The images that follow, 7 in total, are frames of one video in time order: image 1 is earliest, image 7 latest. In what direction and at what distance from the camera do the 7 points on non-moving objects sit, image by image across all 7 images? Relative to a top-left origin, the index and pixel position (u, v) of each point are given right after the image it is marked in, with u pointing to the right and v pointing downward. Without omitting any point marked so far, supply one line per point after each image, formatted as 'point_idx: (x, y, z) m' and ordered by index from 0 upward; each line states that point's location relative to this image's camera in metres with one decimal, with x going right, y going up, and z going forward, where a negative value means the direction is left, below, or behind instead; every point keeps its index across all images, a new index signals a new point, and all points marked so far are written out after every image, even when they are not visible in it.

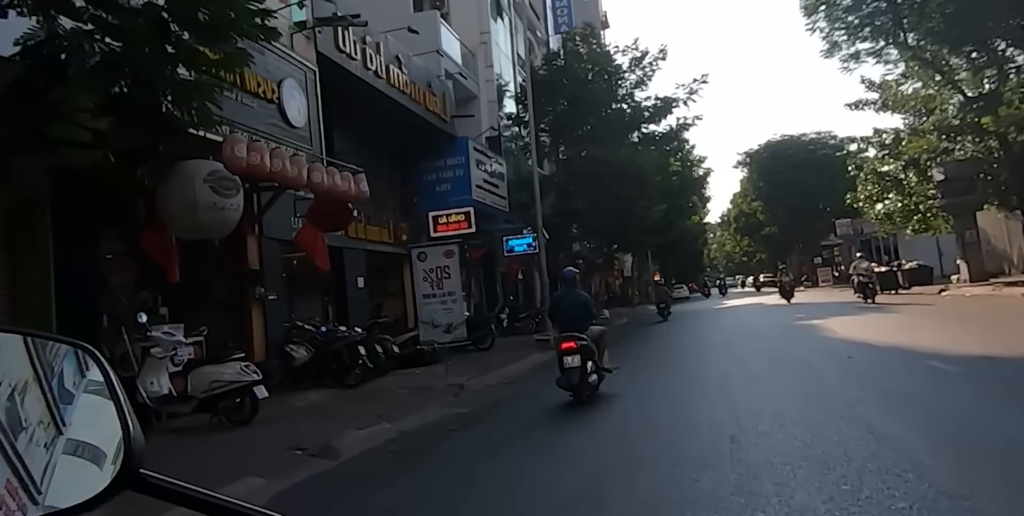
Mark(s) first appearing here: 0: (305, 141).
0: (-3.9, +2.2, +12.7) m
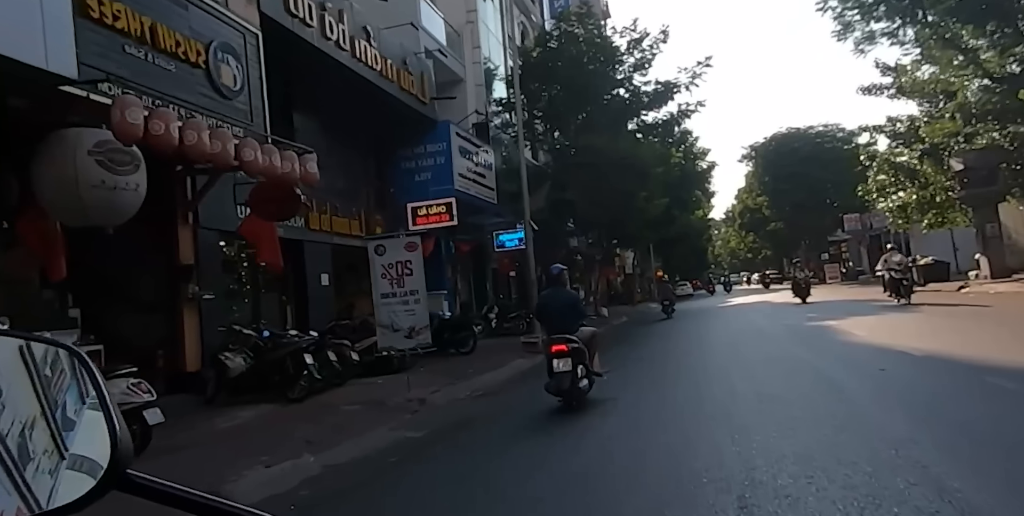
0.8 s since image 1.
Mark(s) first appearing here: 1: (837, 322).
0: (-4.4, +2.3, +10.9) m
1: (+9.3, -1.8, +19.3) m
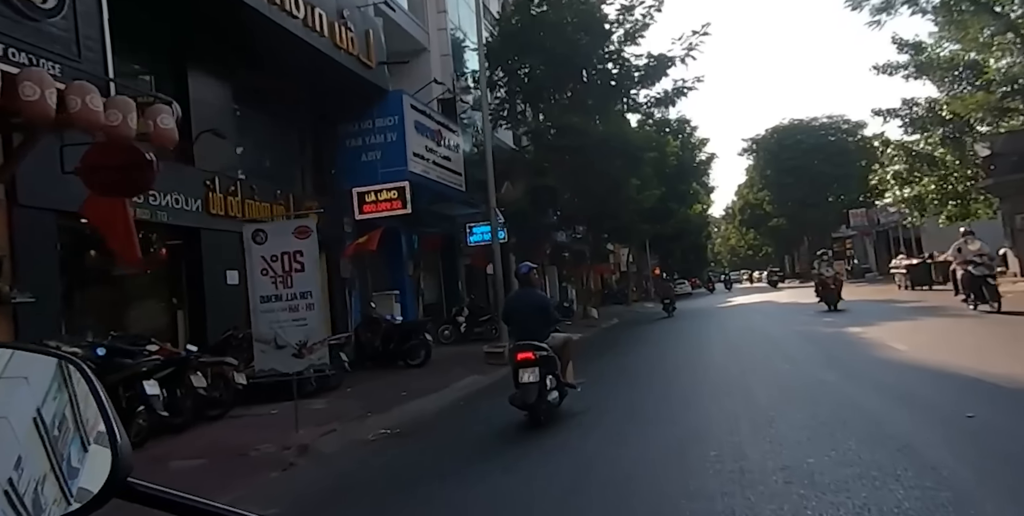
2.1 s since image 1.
0: (-5.3, +2.4, +7.9) m
1: (+8.4, -1.7, +16.3) m
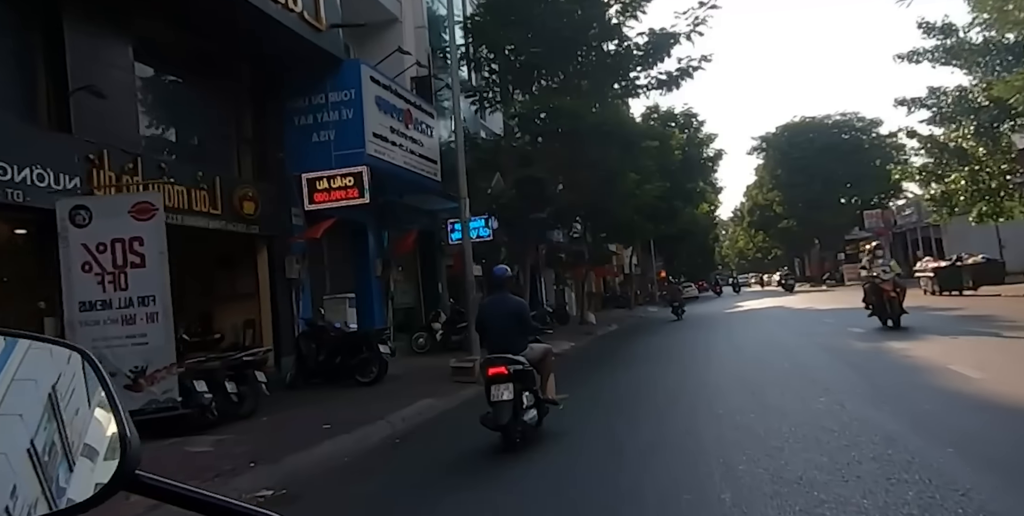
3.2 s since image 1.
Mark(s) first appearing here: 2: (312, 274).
0: (-5.9, +2.5, +5.4) m
1: (+7.8, -1.7, +13.7) m
2: (-4.7, -0.4, +15.9) m
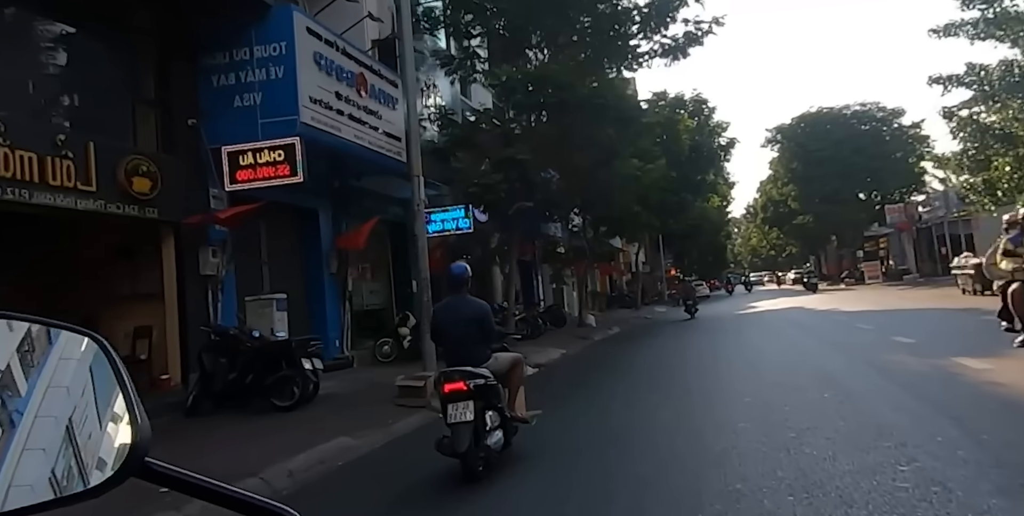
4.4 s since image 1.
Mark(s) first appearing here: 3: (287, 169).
0: (-6.6, +2.7, +2.7) m
1: (+7.2, -1.6, +10.8) m
2: (-5.3, -0.2, +13.2) m
3: (-3.9, +1.5, +11.7) m
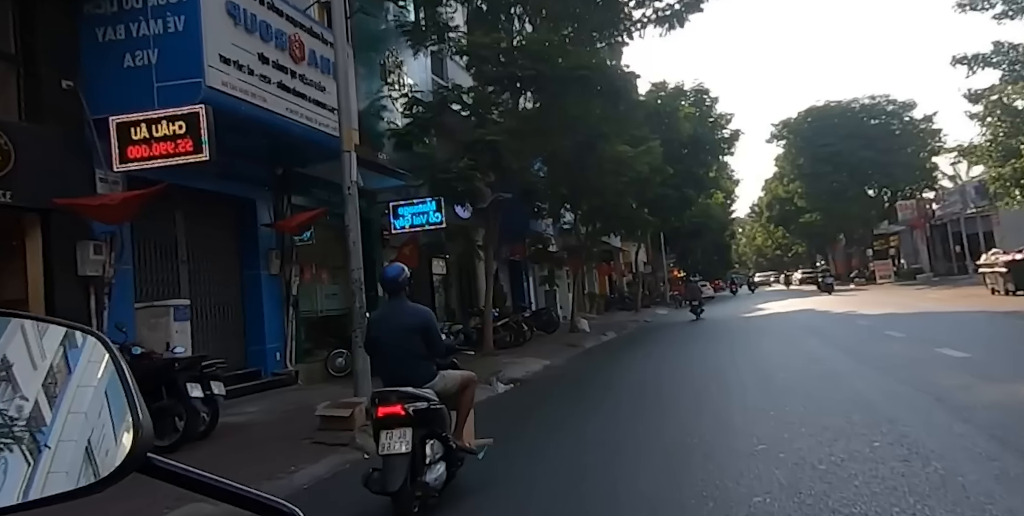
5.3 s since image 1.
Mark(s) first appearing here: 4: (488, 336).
0: (-7.3, +2.7, +0.5) m
1: (+6.5, -1.5, +8.4) m
2: (-5.9, -0.2, +10.9) m
3: (-4.6, +1.6, +9.4) m
4: (-0.7, -2.1, +18.6) m
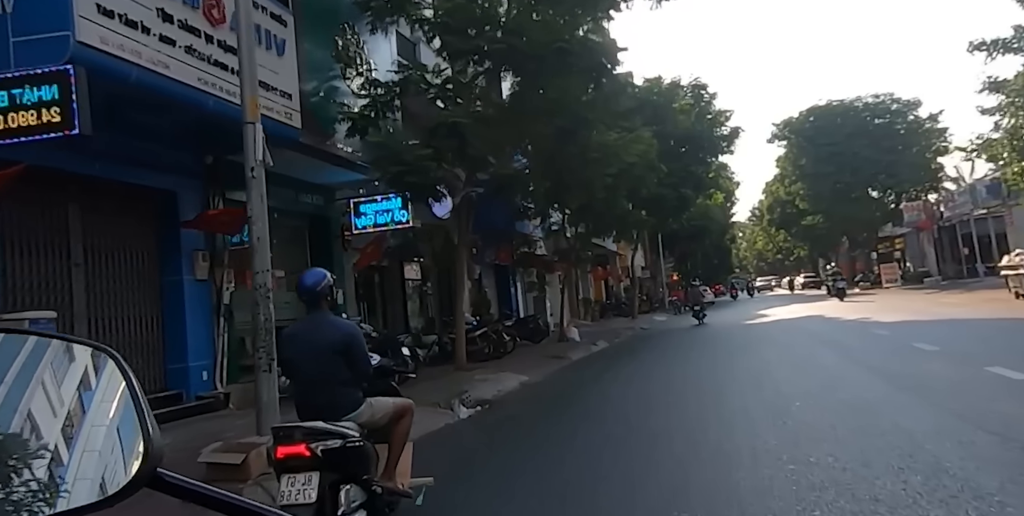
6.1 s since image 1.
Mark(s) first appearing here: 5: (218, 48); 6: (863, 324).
0: (-8.0, +2.7, -1.5) m
1: (+5.9, -1.4, +6.5) m
2: (-6.5, -0.2, +8.9) m
3: (-5.2, +1.6, +7.4) m
4: (-1.3, -2.2, +16.6) m
5: (-4.4, +3.1, +10.1) m
6: (+10.1, -1.9, +19.4) m
